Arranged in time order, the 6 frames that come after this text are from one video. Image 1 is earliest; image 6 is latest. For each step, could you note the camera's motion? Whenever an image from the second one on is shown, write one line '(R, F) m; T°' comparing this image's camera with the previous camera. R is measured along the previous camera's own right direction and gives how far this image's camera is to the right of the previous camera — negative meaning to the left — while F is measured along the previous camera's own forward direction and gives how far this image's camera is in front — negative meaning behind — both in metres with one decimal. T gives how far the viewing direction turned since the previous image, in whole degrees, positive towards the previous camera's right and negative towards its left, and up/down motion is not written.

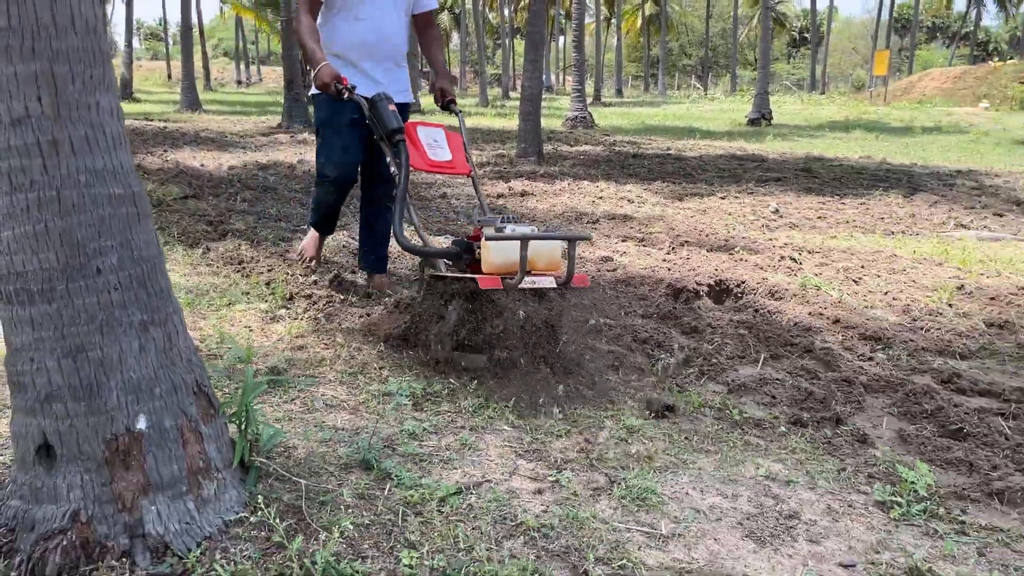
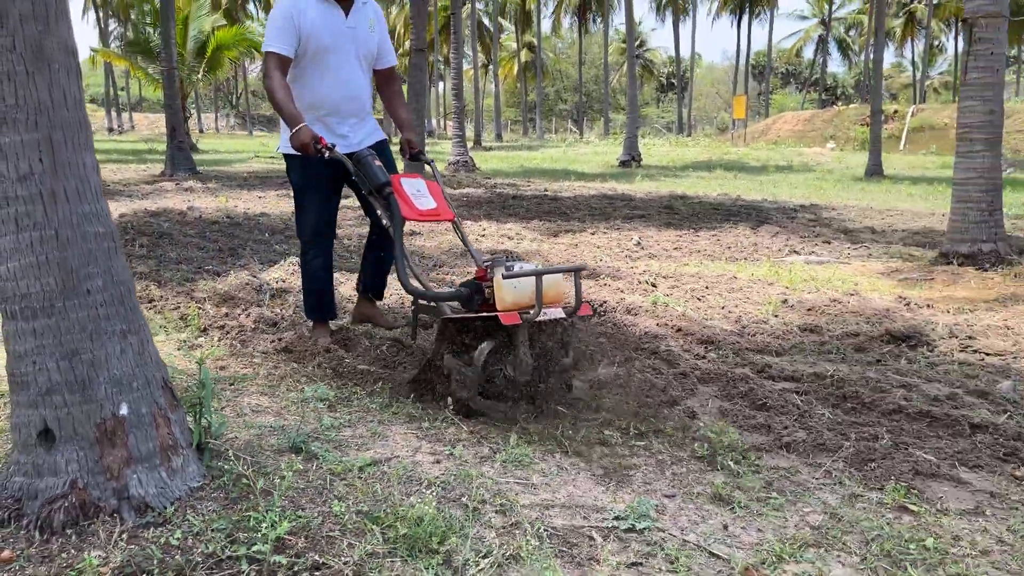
(0.0, -0.5) m; +8°
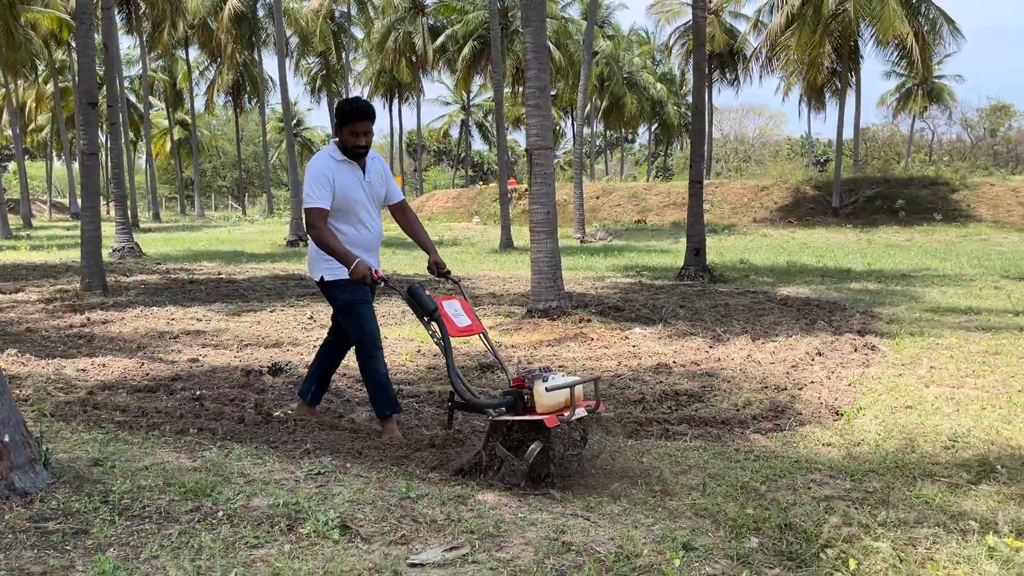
(-0.3, -1.7) m; +22°
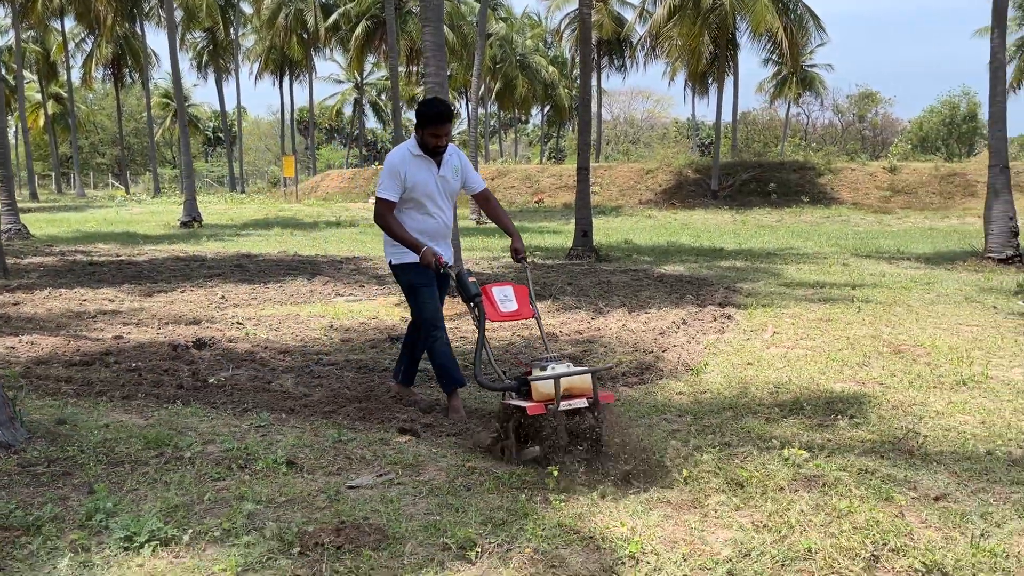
(-0.1, -0.7) m; +7°
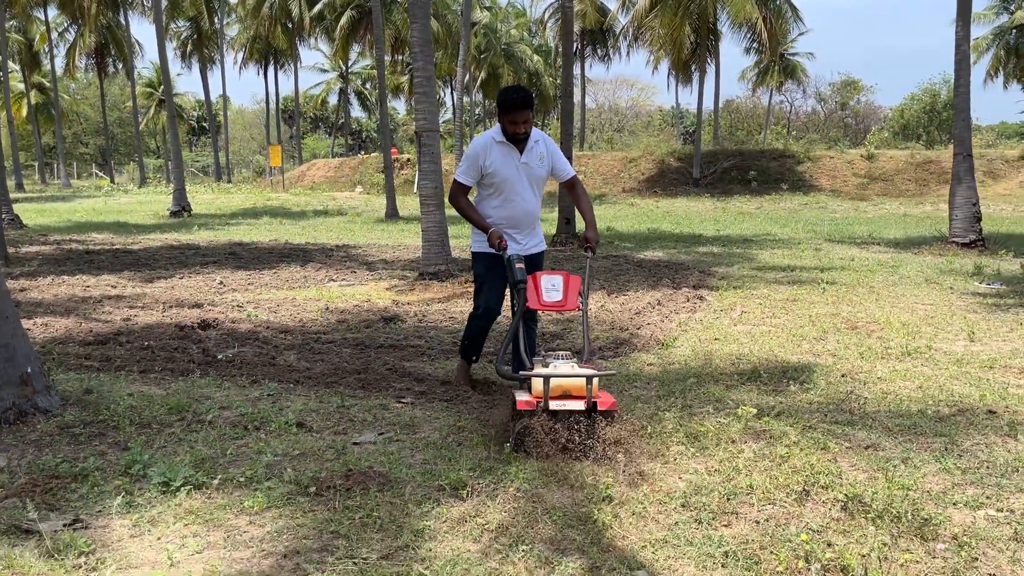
(0.0, -0.4) m; +1°
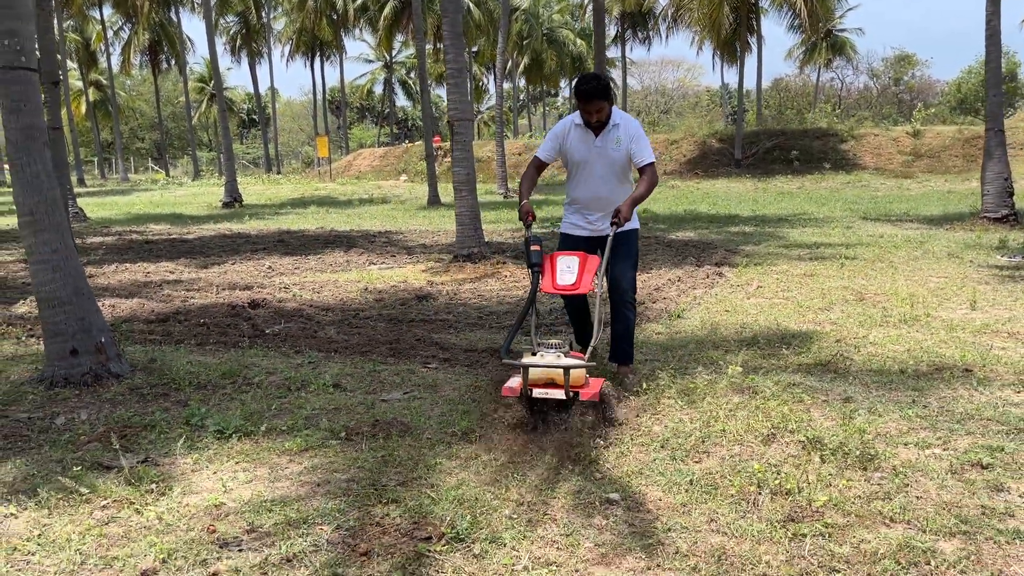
(+0.2, -0.5) m; -3°
